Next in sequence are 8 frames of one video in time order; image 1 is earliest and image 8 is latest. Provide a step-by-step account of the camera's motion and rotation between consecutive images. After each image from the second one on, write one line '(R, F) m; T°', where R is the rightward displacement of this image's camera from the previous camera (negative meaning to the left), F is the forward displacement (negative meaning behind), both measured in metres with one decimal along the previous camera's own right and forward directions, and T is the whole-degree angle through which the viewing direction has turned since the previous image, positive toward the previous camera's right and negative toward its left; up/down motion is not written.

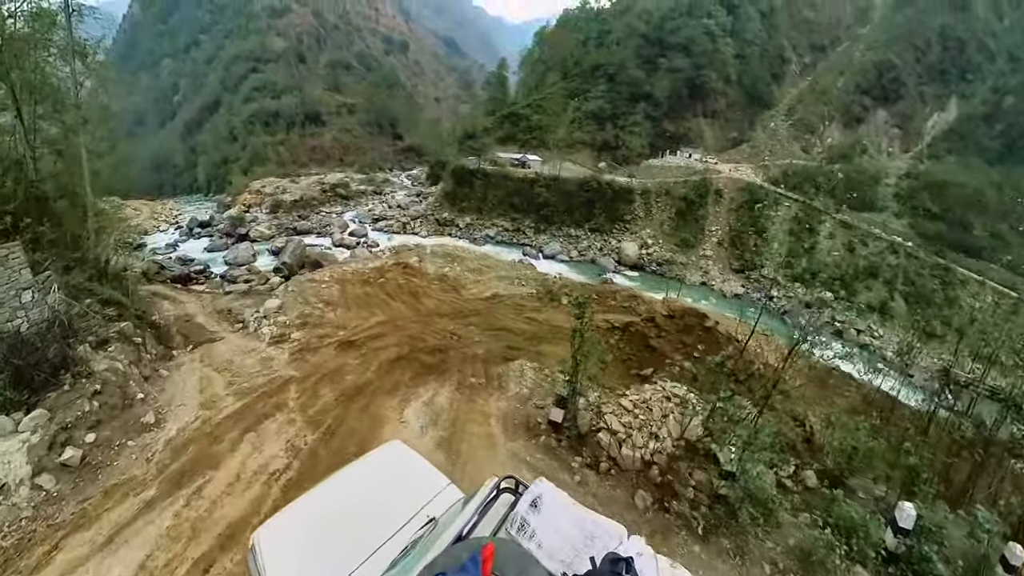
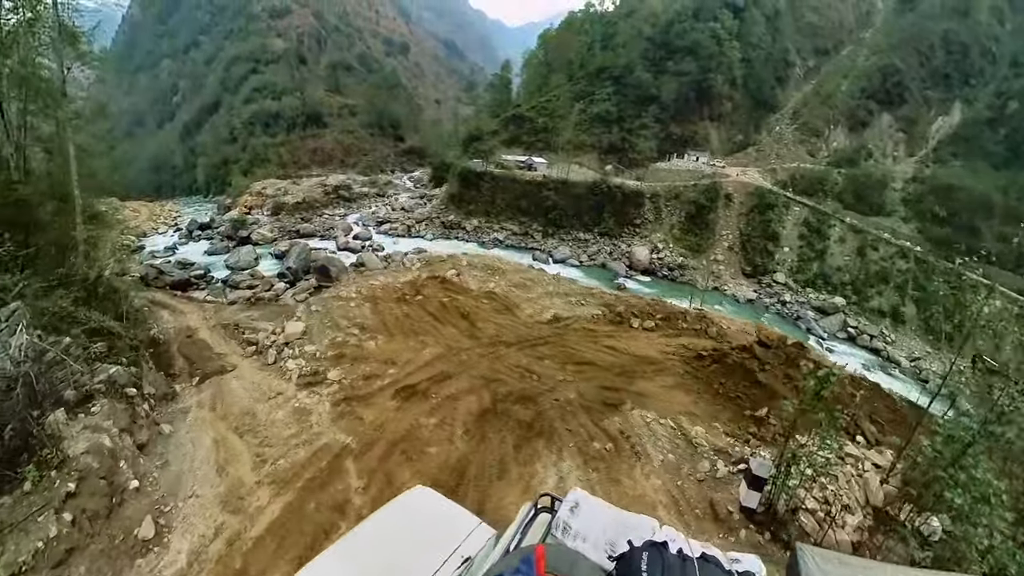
(-0.6, 0.0) m; +1°
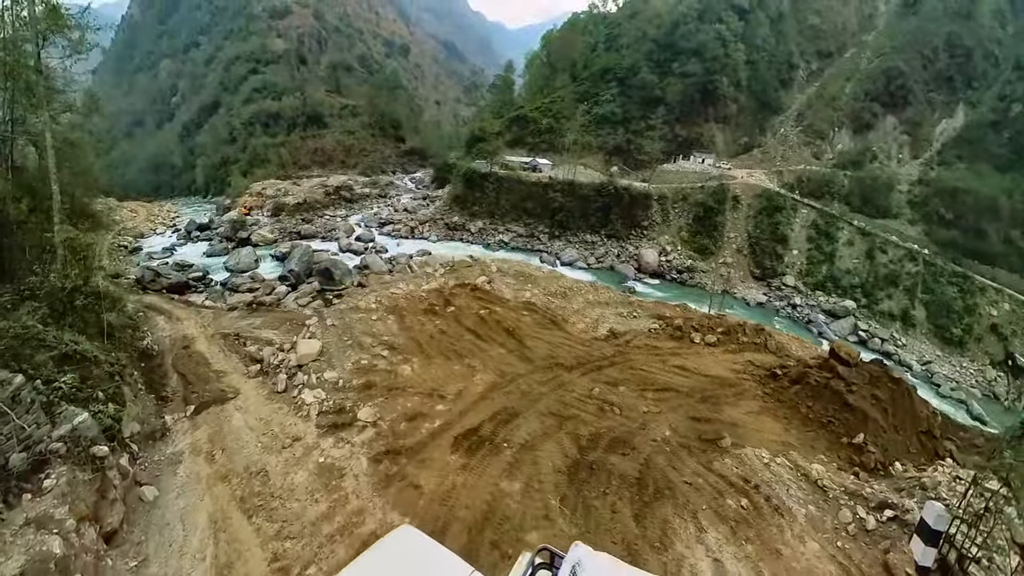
(-0.5, +0.1) m; 0°
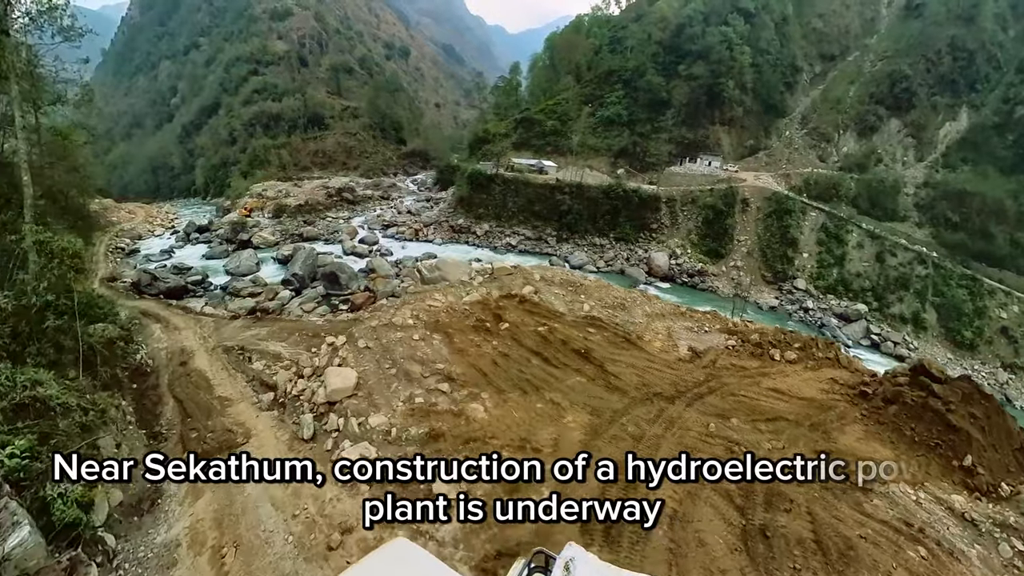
(-0.6, +0.1) m; +1°
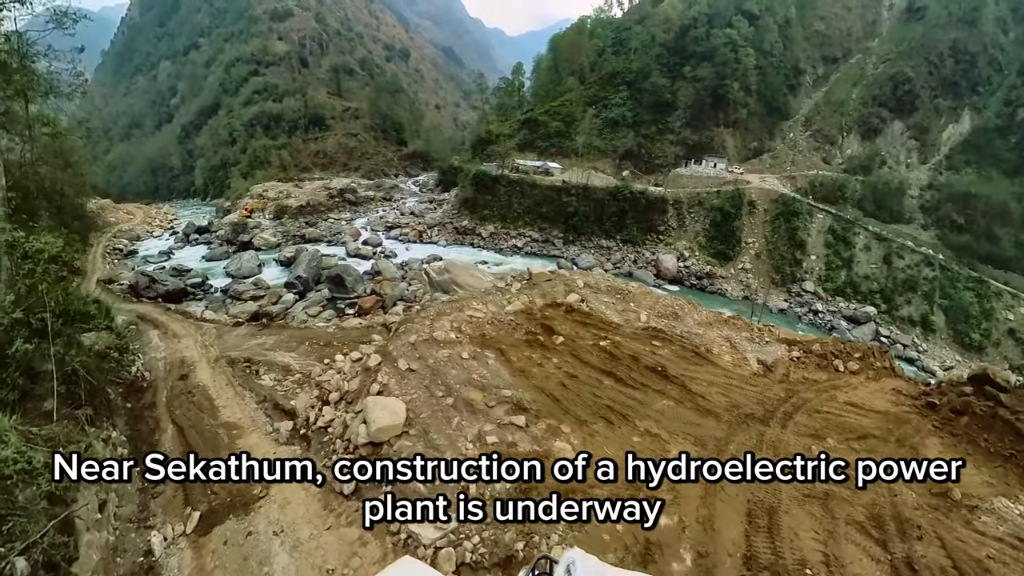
(-0.5, 0.0) m; 0°
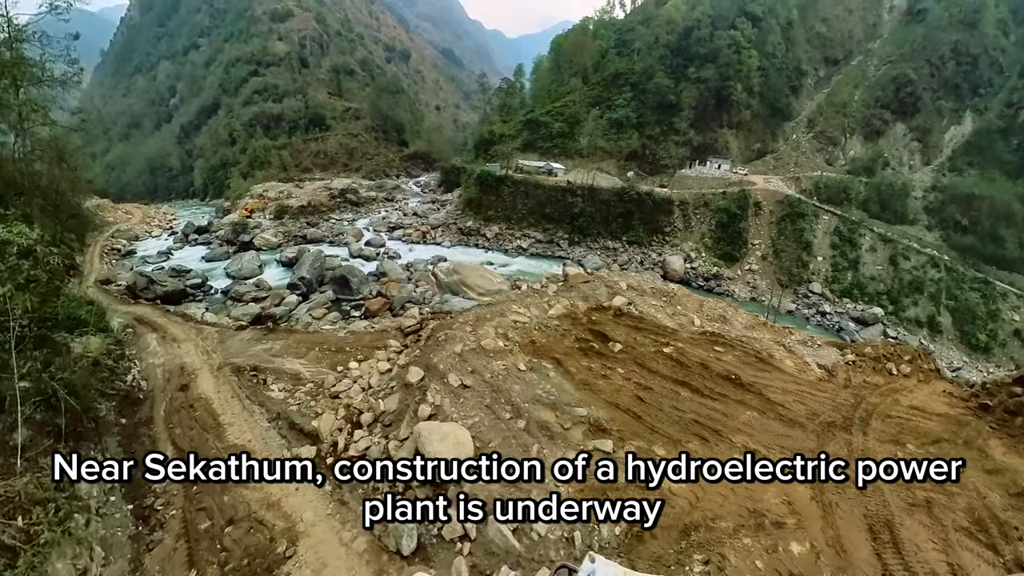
(-0.4, 0.0) m; 0°
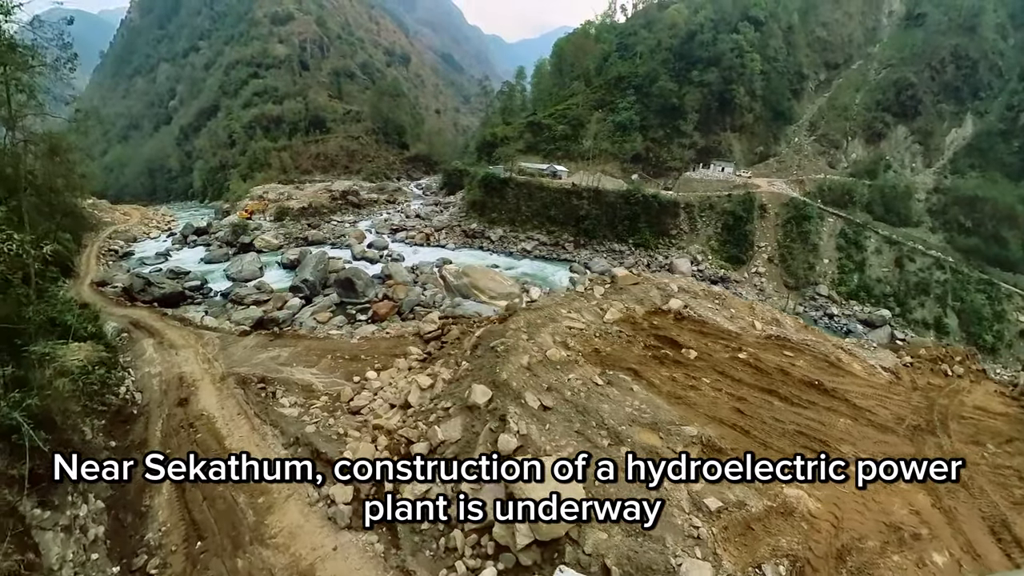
(-0.4, 0.0) m; 0°
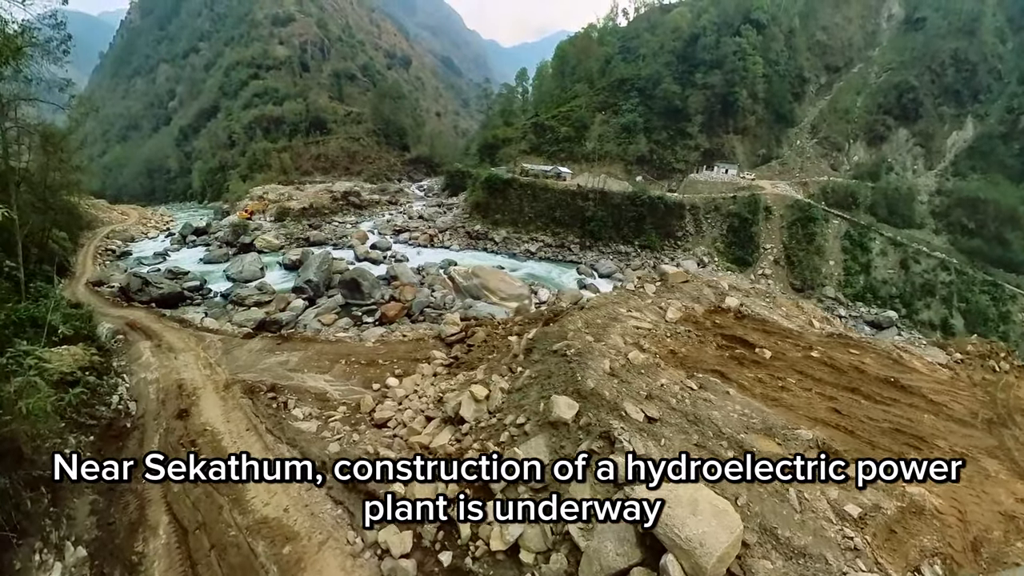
(-0.4, 0.0) m; 0°
